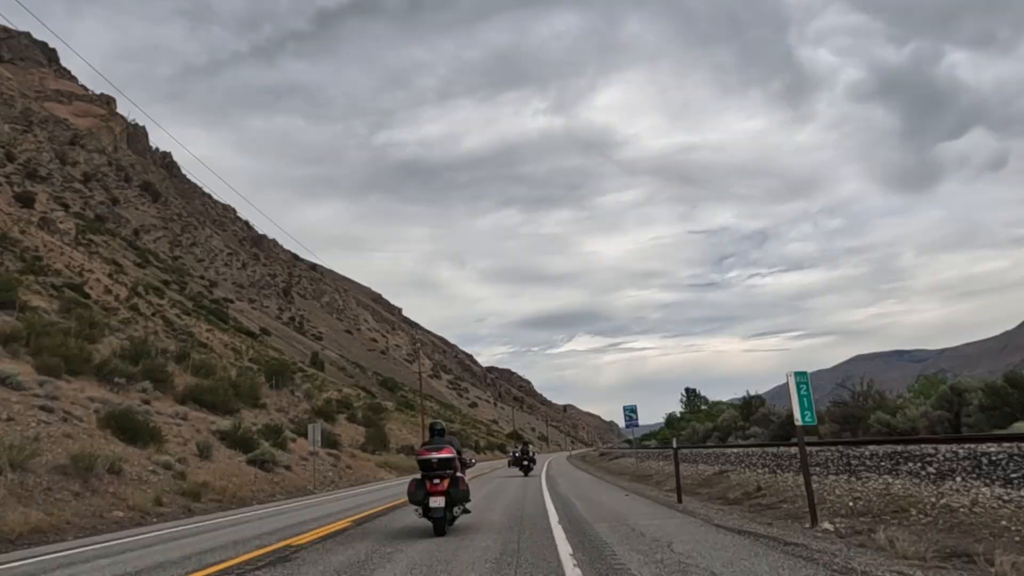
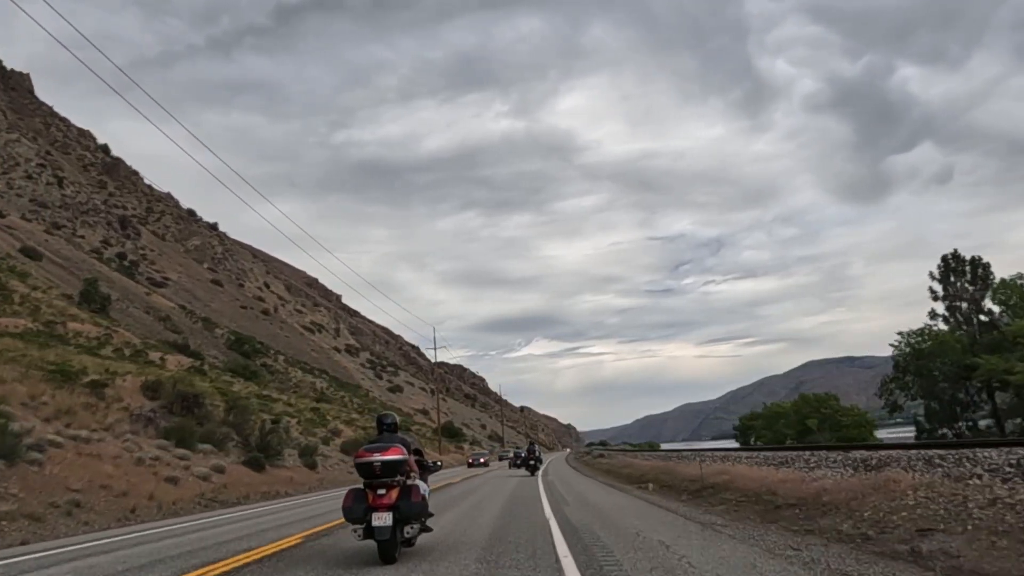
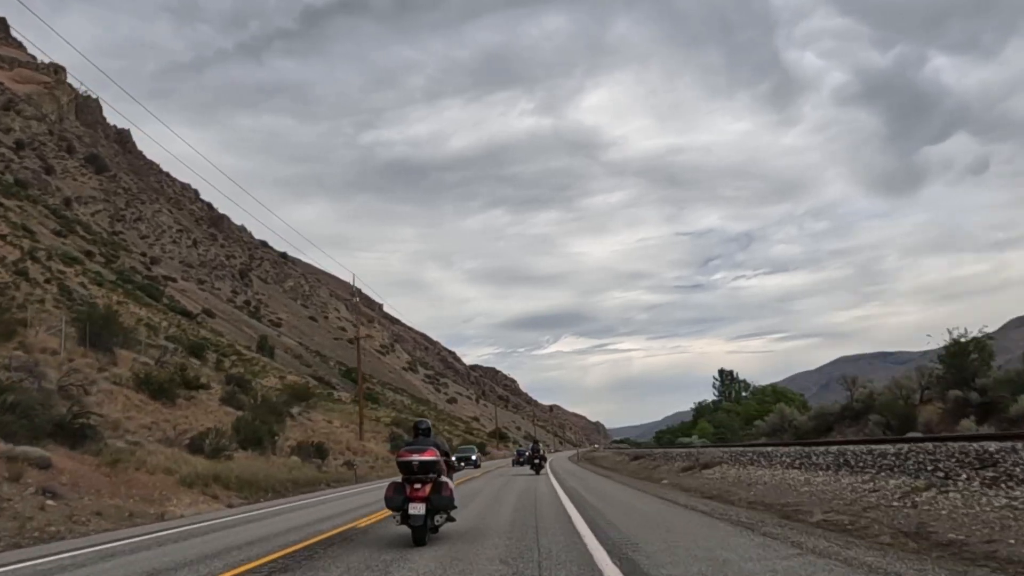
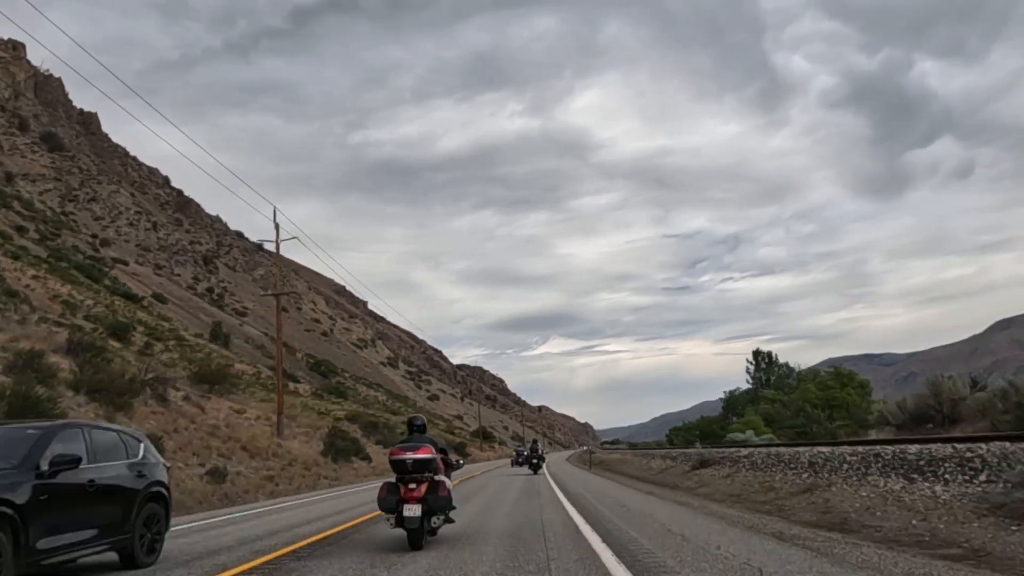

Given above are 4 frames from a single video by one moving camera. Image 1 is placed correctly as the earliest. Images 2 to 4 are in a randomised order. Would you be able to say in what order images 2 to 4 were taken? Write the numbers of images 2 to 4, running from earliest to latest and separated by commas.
3, 4, 2
